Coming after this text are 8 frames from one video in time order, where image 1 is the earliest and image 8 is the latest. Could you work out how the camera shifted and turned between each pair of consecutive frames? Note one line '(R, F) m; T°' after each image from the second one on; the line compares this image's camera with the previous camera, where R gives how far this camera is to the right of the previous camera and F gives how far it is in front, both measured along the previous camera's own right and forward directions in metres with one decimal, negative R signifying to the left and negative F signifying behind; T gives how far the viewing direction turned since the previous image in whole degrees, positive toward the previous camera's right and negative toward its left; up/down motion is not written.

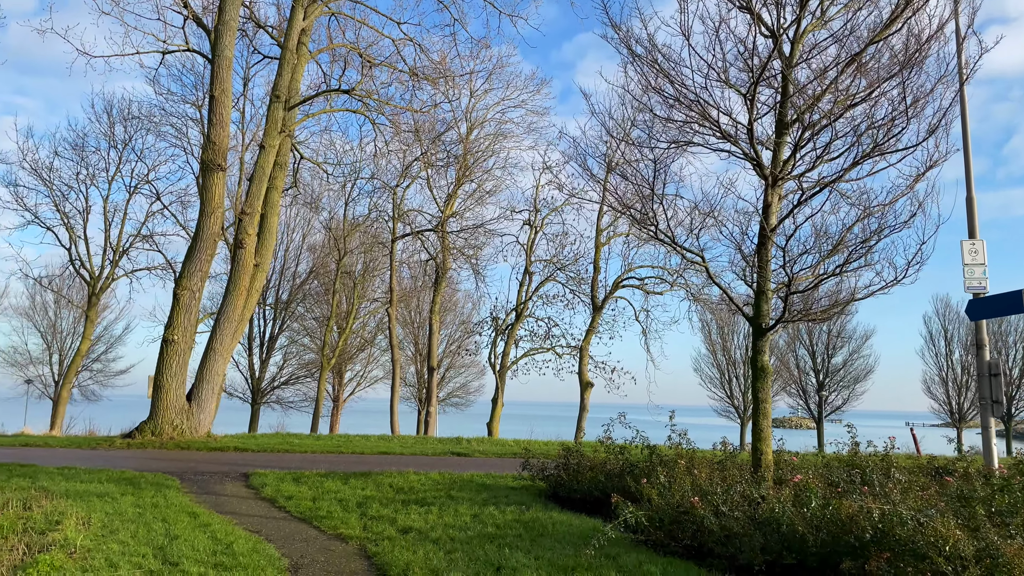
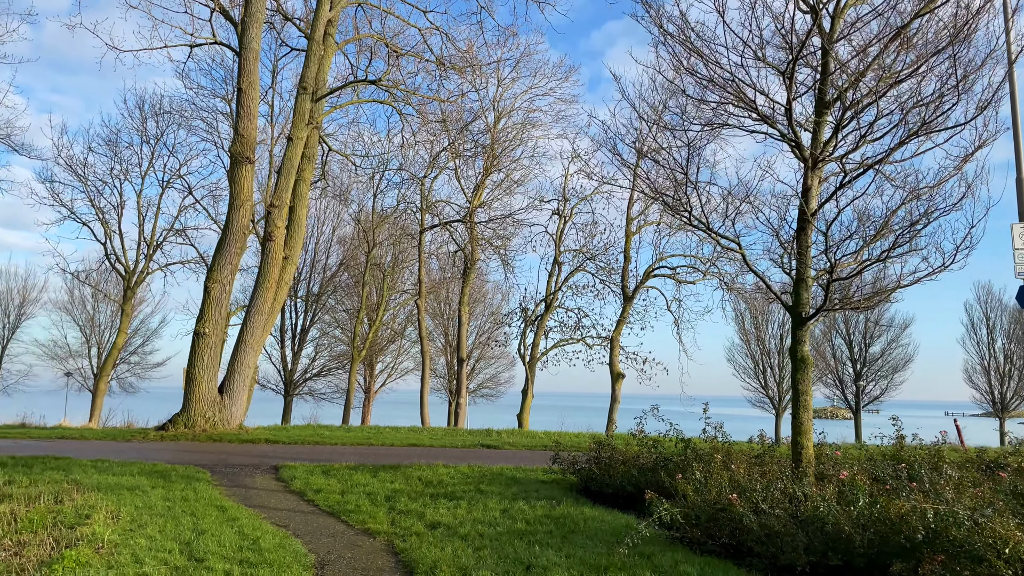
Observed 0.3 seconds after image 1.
(0.0, +0.2) m; -2°
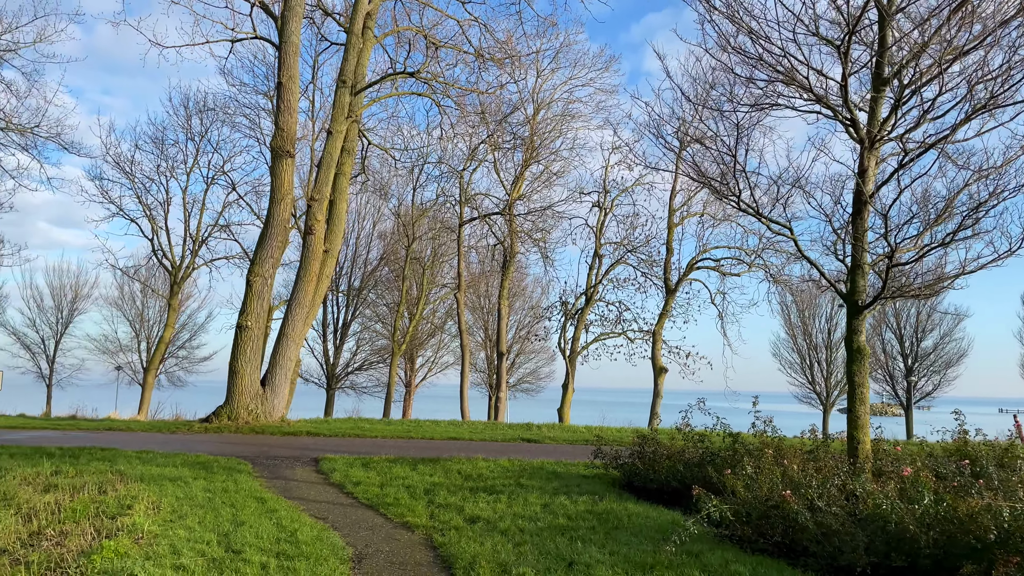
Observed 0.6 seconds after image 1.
(0.0, +0.2) m; -3°
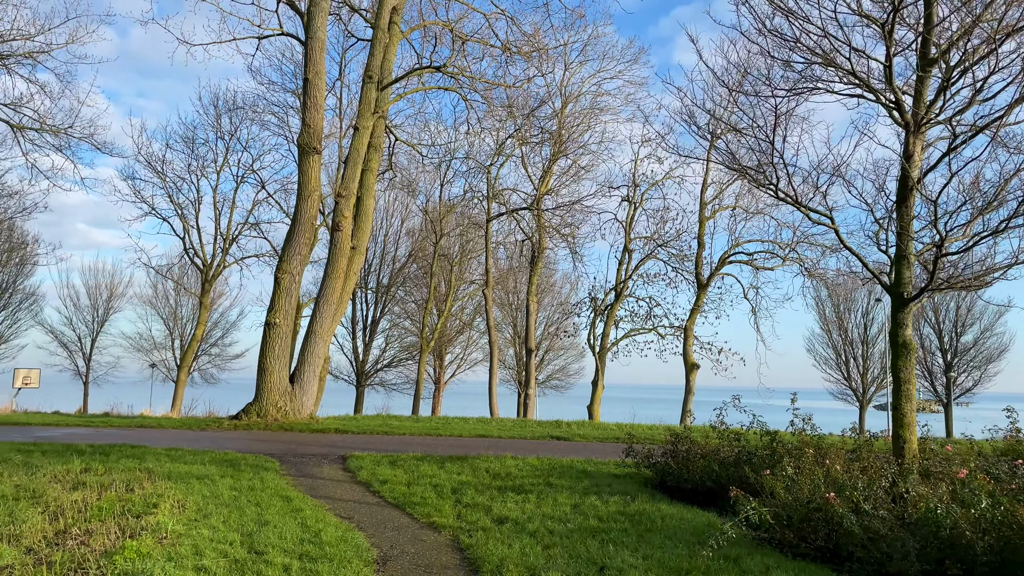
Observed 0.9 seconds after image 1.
(0.0, +0.2) m; -2°
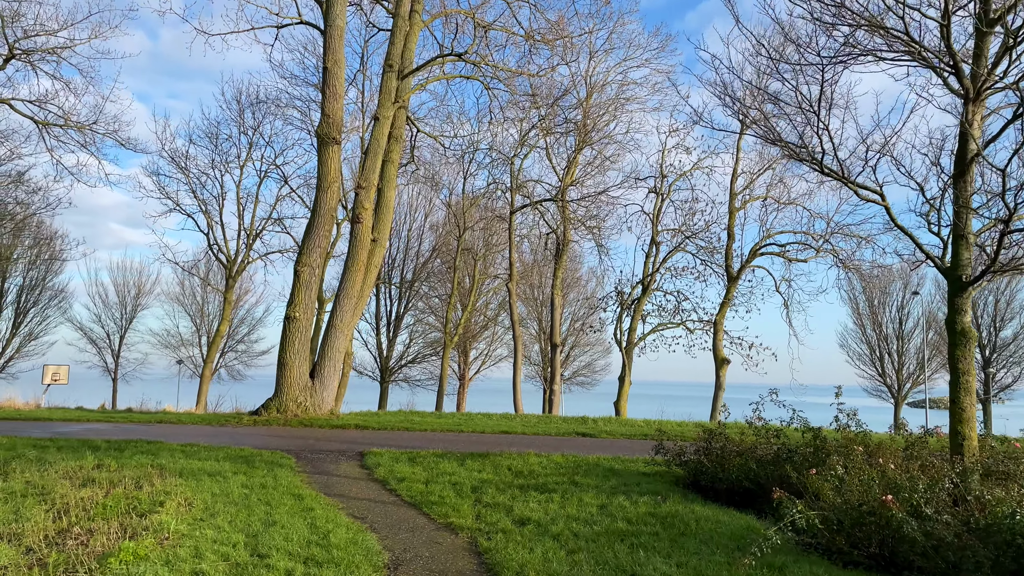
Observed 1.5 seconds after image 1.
(0.0, +0.5) m; -2°
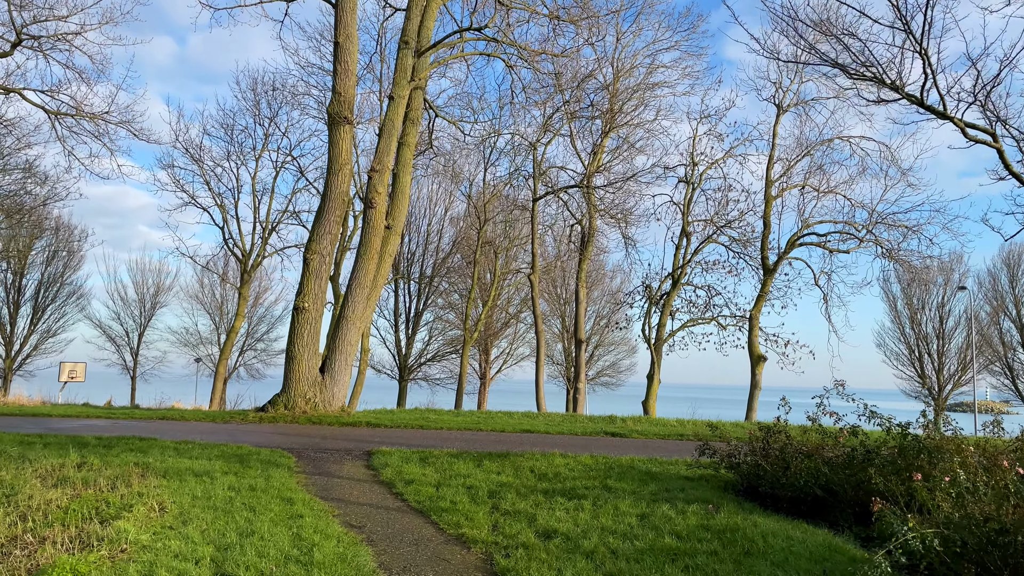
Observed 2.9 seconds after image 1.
(0.0, +1.1) m; -2°
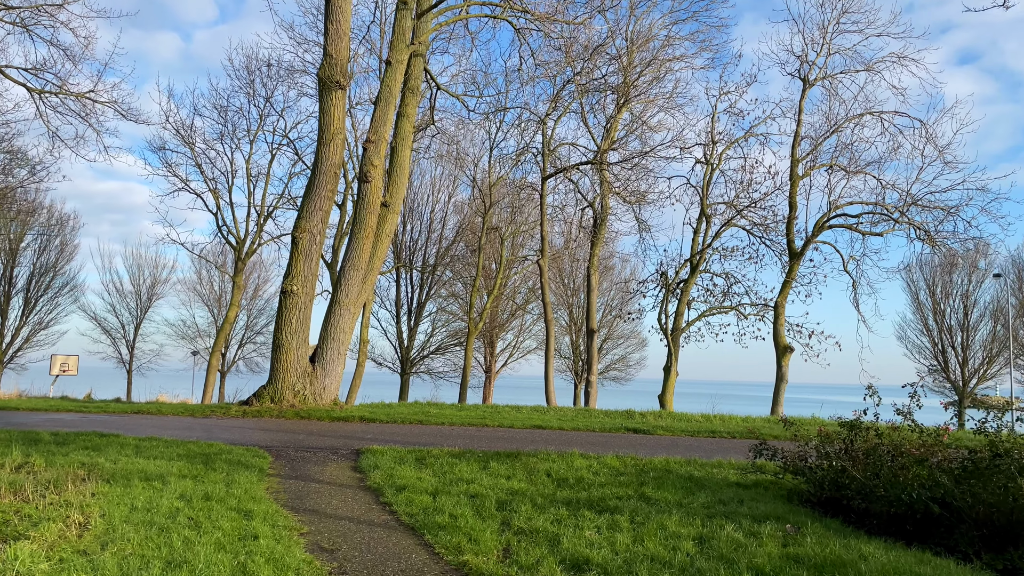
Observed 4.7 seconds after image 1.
(-0.1, +1.4) m; 0°
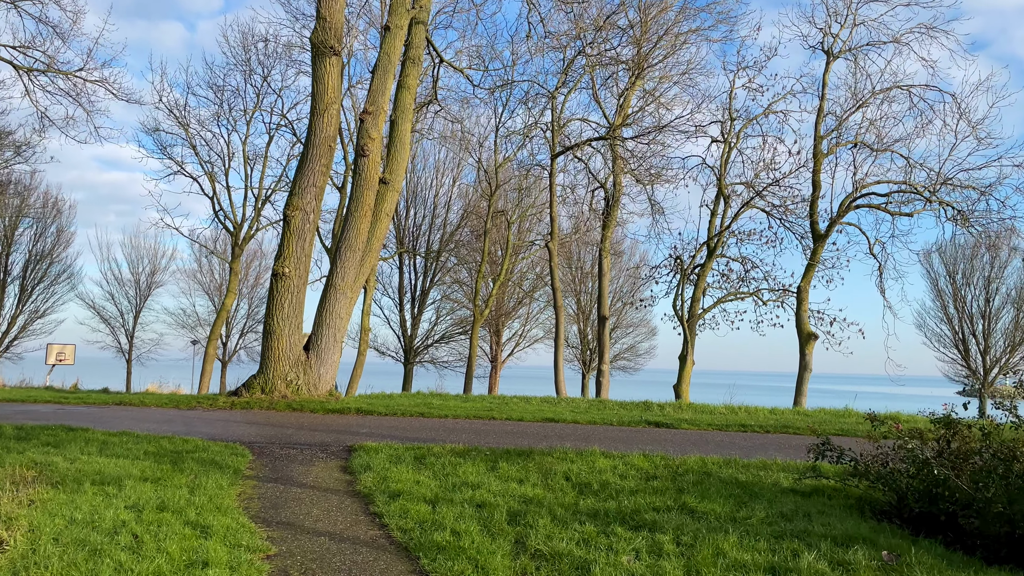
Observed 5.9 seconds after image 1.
(-0.1, +1.0) m; 0°
